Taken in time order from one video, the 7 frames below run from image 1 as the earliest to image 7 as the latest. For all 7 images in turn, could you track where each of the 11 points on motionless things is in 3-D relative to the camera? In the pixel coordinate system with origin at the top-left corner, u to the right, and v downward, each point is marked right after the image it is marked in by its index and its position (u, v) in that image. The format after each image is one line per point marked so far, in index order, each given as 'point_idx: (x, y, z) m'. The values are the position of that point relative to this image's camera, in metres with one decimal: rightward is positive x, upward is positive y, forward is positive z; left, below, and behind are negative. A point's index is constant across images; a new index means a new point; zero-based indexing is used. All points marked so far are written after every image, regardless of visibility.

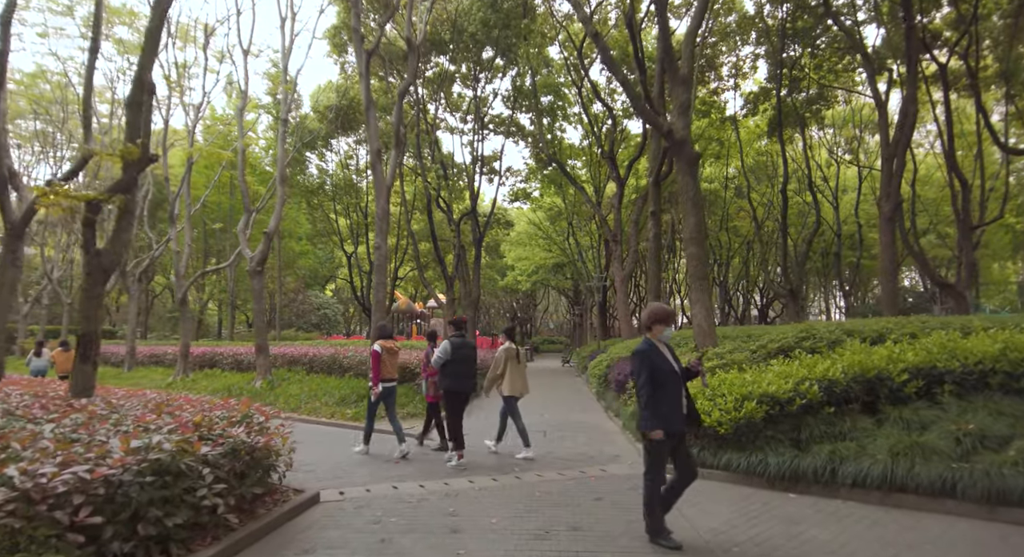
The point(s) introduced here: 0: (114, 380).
0: (-11.9, -3.1, +16.2) m
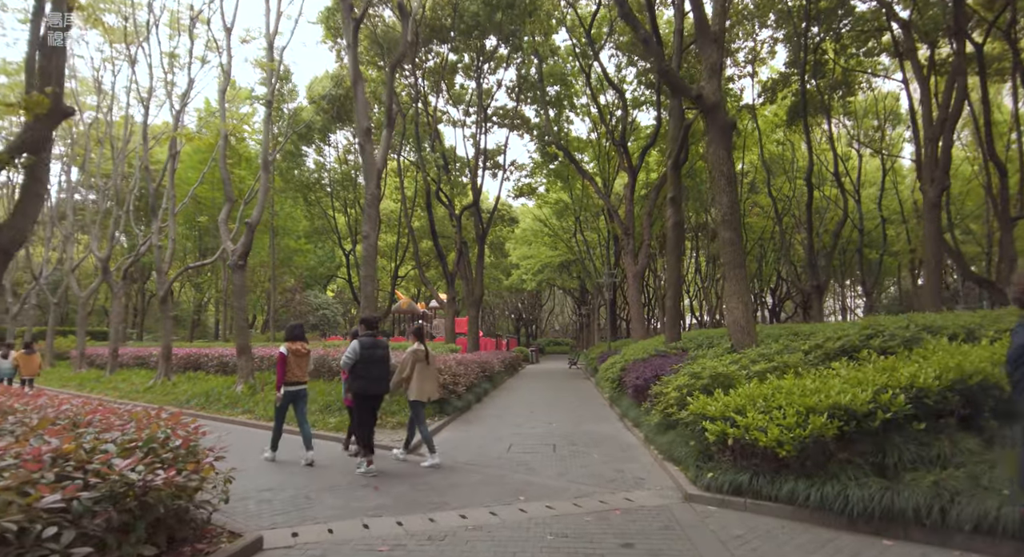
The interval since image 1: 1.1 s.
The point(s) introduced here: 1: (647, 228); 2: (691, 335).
0: (-11.8, -3.0, +15.2) m
1: (+4.0, +1.5, +15.6) m
2: (+3.5, -1.1, +10.4) m
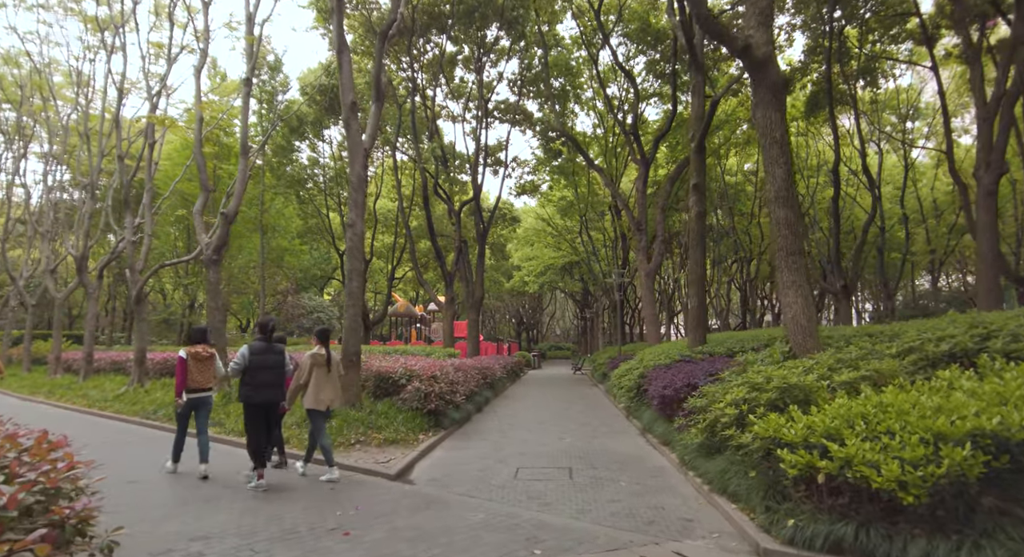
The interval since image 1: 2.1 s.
0: (-11.7, -3.0, +14.1) m
1: (+4.0, +1.5, +14.5) m
2: (+3.5, -1.0, +9.3) m
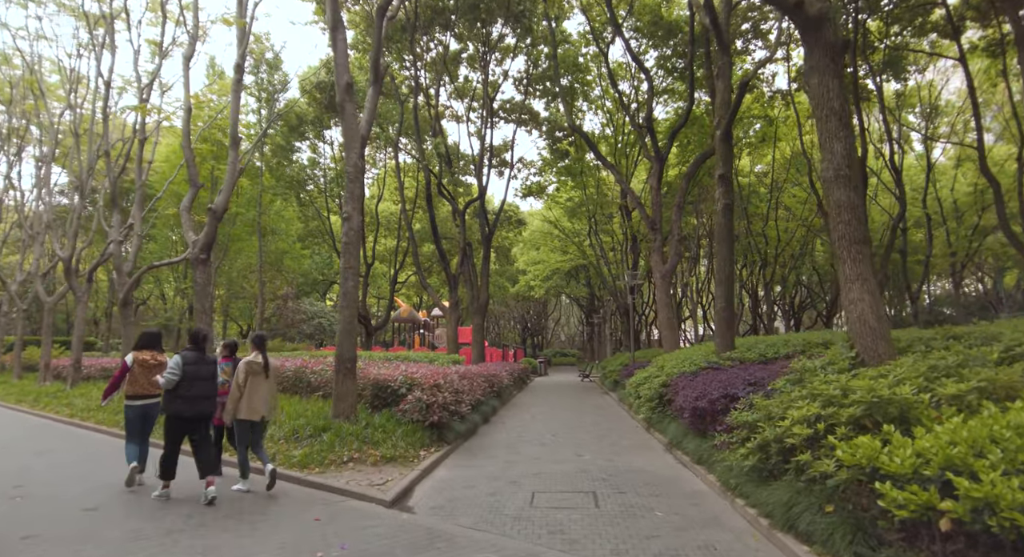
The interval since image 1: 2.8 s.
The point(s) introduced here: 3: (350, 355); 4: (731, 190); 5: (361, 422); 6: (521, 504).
0: (-11.6, -3.0, +13.4) m
1: (+4.2, +1.4, +13.8) m
2: (+3.7, -1.0, +8.5) m
3: (-2.1, -1.0, +7.1) m
4: (+3.4, +1.4, +8.4) m
5: (-1.9, -1.8, +6.8) m
6: (+0.1, -1.9, +4.6) m
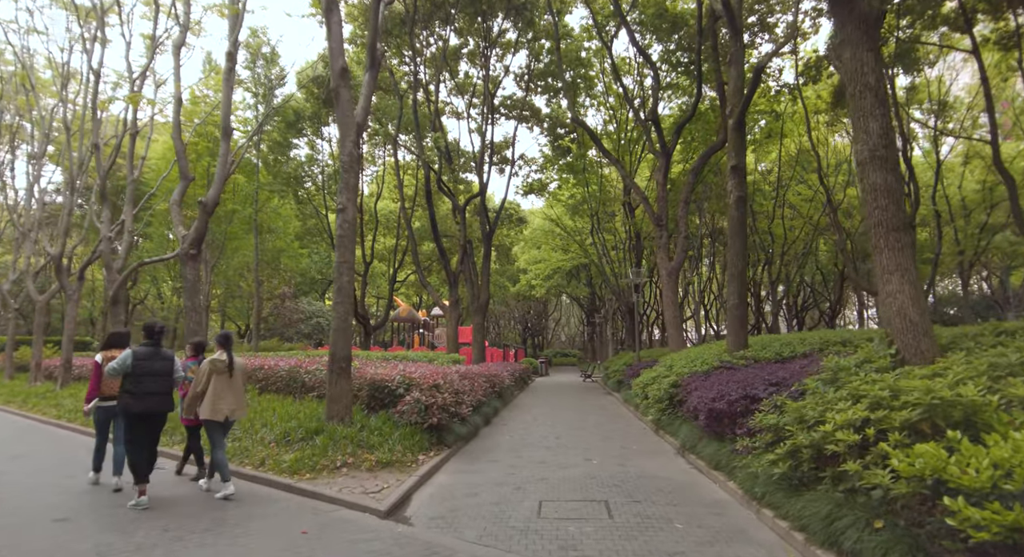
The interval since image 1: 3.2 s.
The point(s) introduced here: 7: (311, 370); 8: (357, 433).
0: (-11.5, -3.0, +13.0) m
1: (+4.3, +1.5, +13.4) m
2: (+3.7, -0.9, +8.2) m
3: (-2.1, -0.9, +6.8) m
4: (+3.5, +1.4, +8.1) m
5: (-1.8, -1.7, +6.4) m
6: (+0.1, -1.9, +4.3) m
7: (-3.5, -1.6, +9.3) m
8: (-1.8, -1.8, +6.2) m
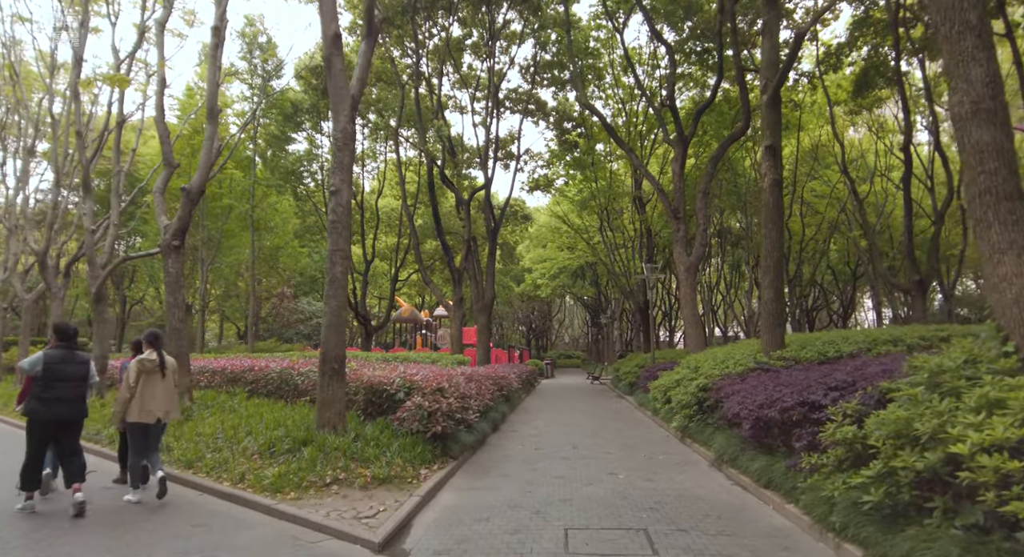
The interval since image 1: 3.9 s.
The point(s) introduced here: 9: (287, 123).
0: (-11.3, -2.9, +12.3) m
1: (+4.5, +1.6, +12.7) m
2: (+3.9, -0.8, +7.4) m
3: (-1.9, -0.8, +6.0) m
4: (+3.6, +1.5, +7.3) m
5: (-1.7, -1.6, +5.7) m
6: (+0.3, -1.7, +3.5) m
7: (-3.3, -1.5, +8.6) m
8: (-1.6, -1.7, +5.5) m
9: (-8.2, +5.6, +19.5) m
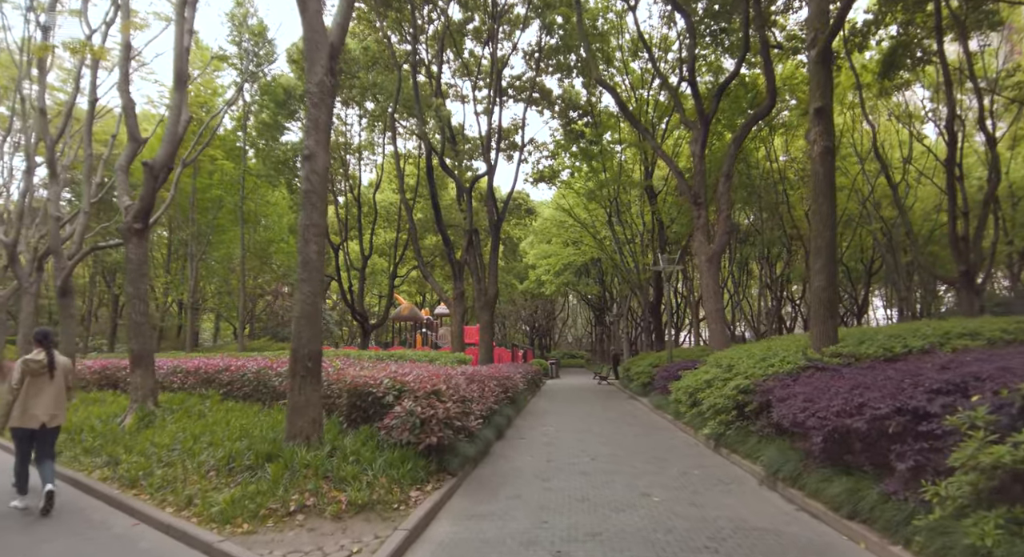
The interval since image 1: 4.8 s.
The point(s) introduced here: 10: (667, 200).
0: (-11.2, -2.7, +11.4) m
1: (+4.6, +1.8, +11.7) m
2: (+4.0, -0.6, +6.4) m
3: (-1.9, -0.7, +5.0) m
4: (+3.7, +1.7, +6.3) m
5: (-1.6, -1.4, +4.7) m
6: (+0.3, -1.6, +2.5) m
7: (-3.2, -1.3, +7.6) m
8: (-1.5, -1.5, +4.5) m
9: (-8.0, +5.8, +18.5) m
10: (+5.6, +2.8, +19.5) m
